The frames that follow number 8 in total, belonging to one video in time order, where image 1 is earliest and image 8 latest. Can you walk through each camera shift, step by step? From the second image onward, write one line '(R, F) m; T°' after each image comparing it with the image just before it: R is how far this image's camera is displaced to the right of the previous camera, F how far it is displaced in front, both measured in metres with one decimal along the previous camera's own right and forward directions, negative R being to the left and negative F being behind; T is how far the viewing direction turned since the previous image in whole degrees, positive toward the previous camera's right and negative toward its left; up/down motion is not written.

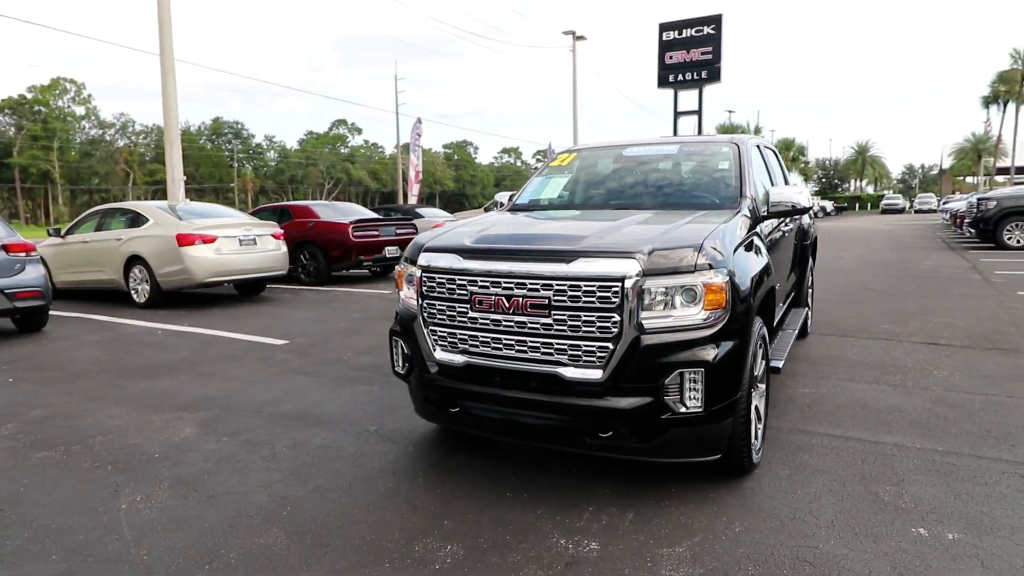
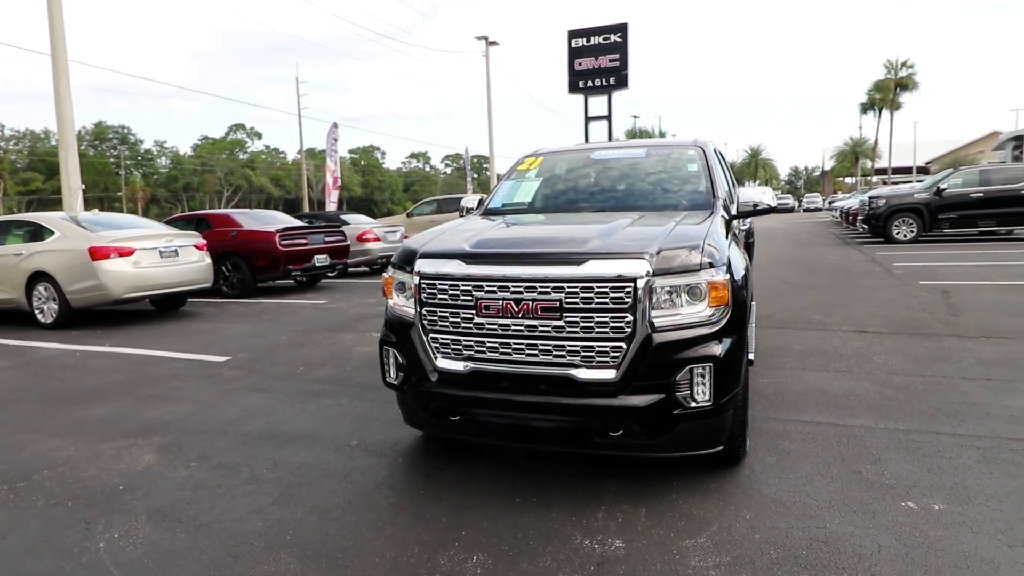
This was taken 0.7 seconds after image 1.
(-0.5, 0.0) m; +8°
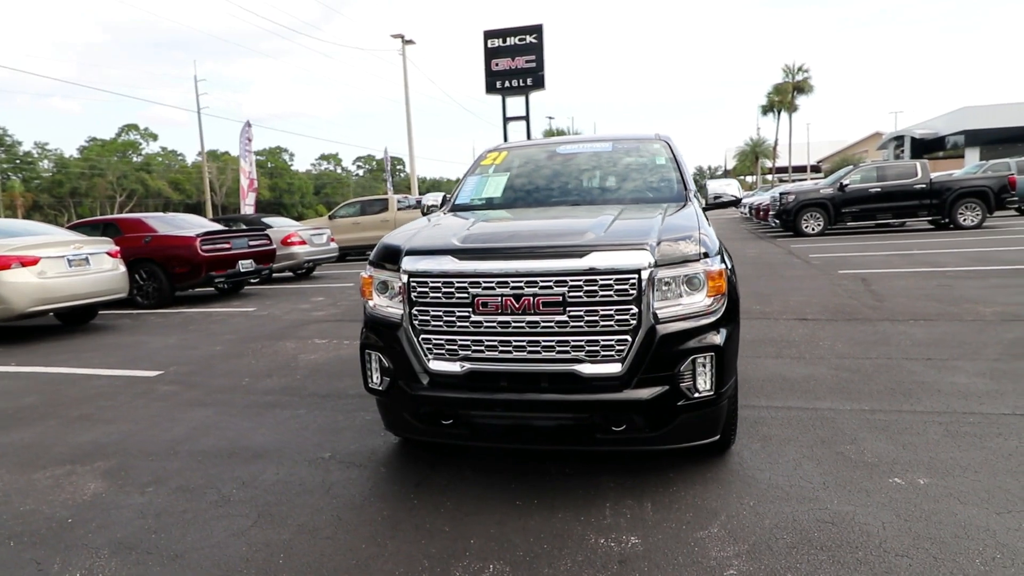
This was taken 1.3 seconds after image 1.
(-0.4, +0.1) m; +7°
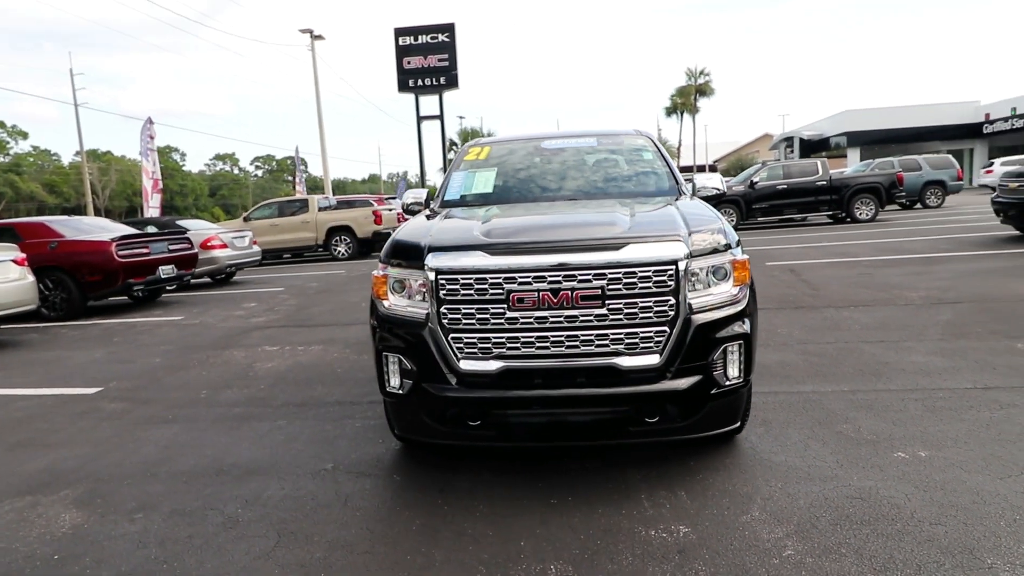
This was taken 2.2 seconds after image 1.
(-0.6, +0.1) m; +8°
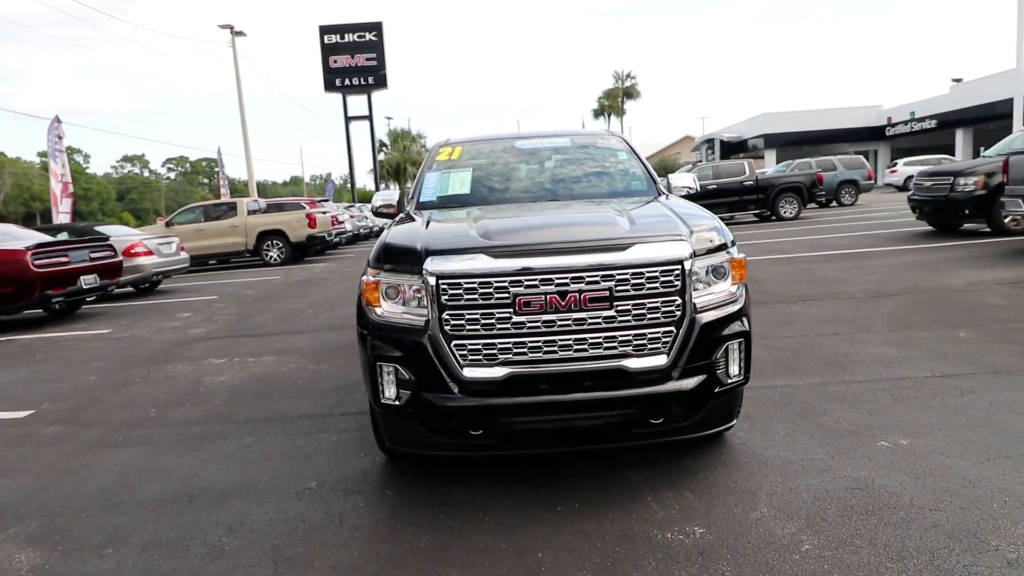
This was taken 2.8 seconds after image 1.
(-0.4, +0.1) m; +6°
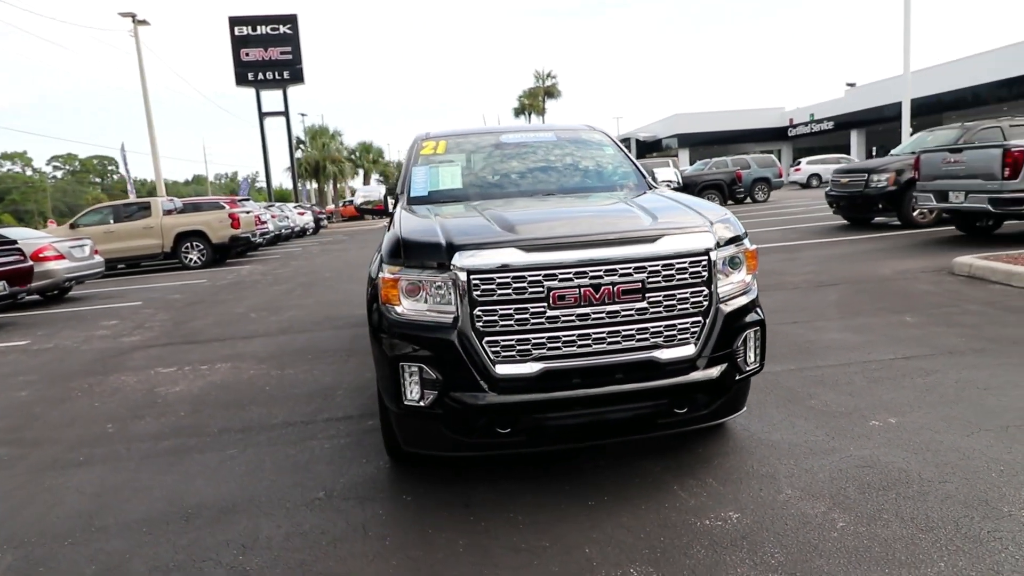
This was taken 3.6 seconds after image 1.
(-0.5, +0.1) m; +7°
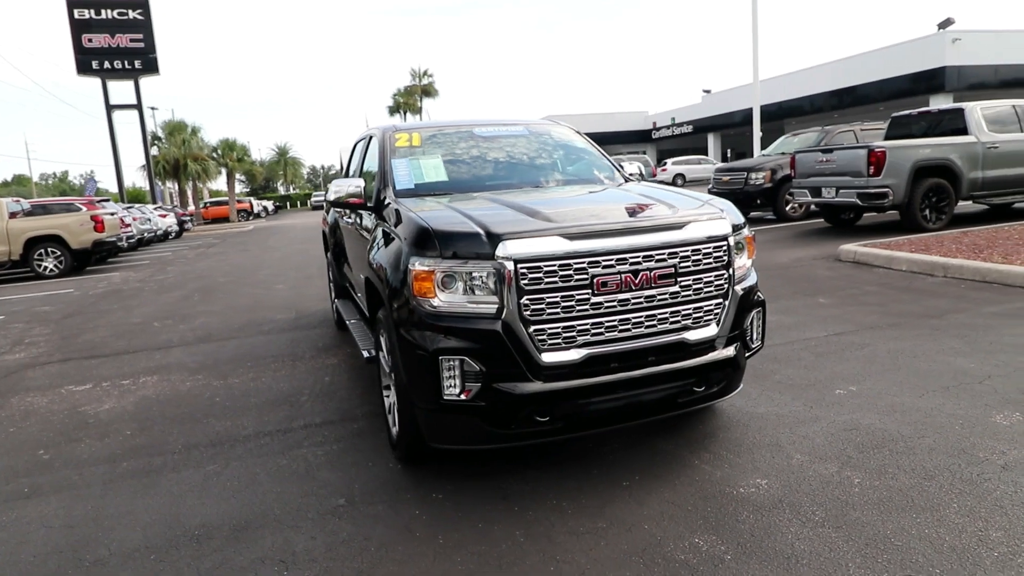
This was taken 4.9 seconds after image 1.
(-0.8, +0.1) m; +11°
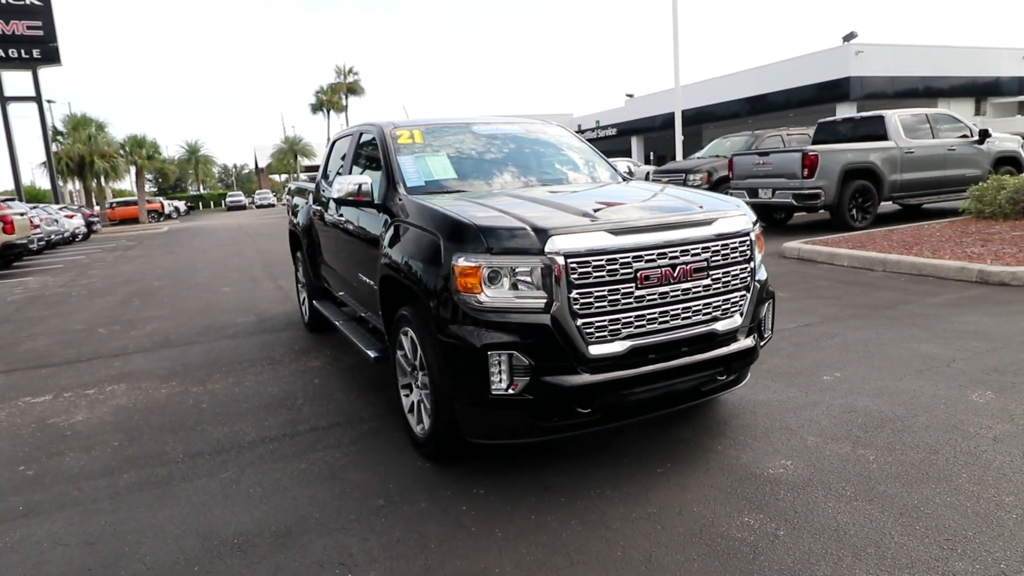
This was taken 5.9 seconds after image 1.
(-0.6, 0.0) m; +7°
